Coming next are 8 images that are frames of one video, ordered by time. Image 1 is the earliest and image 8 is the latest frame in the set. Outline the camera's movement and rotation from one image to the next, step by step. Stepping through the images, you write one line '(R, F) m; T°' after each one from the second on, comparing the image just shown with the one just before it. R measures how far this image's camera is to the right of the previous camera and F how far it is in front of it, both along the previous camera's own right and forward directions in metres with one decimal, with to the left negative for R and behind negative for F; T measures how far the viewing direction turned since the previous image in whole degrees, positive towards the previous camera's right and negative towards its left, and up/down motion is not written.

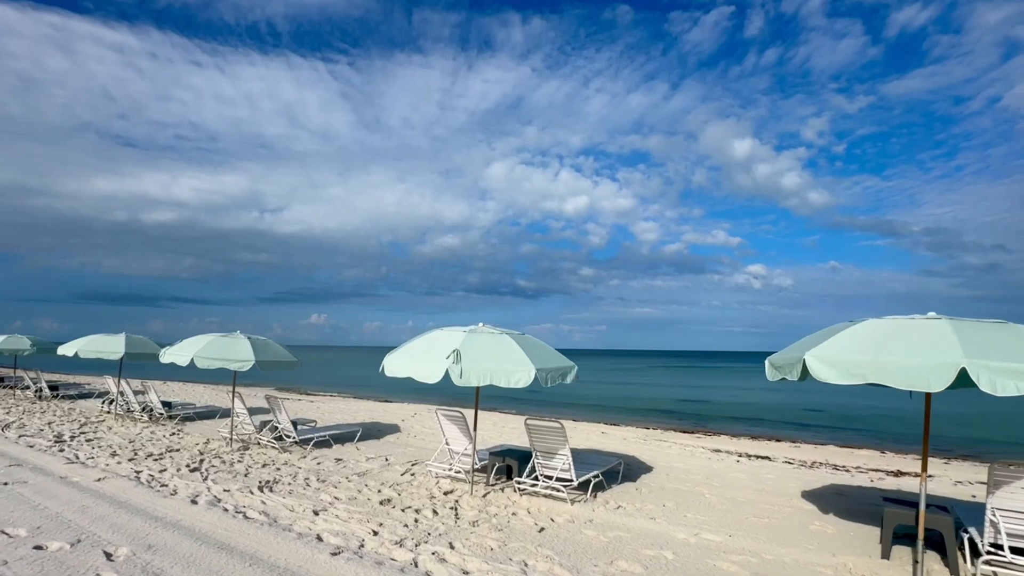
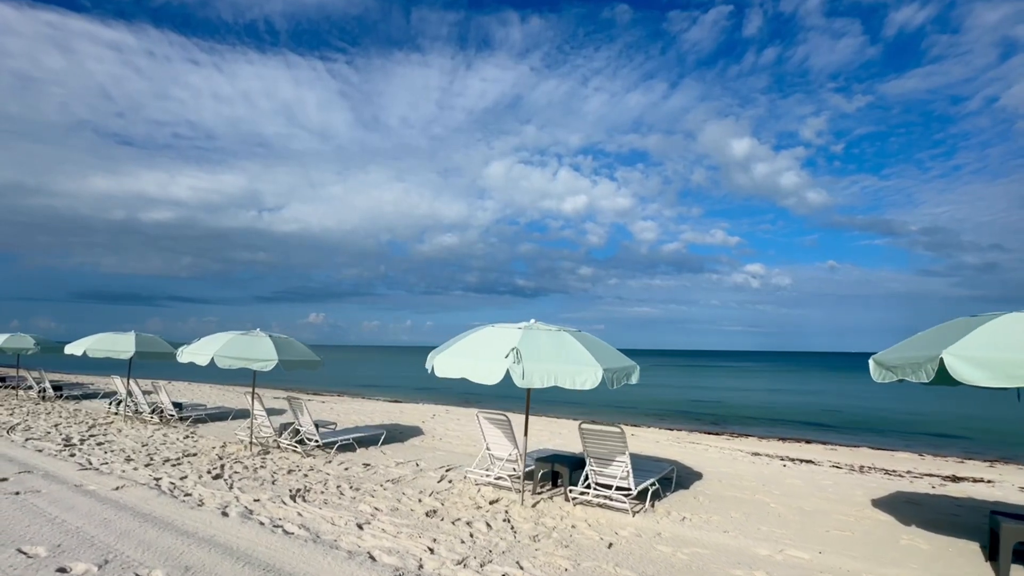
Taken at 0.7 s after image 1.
(-0.7, +0.5) m; 0°
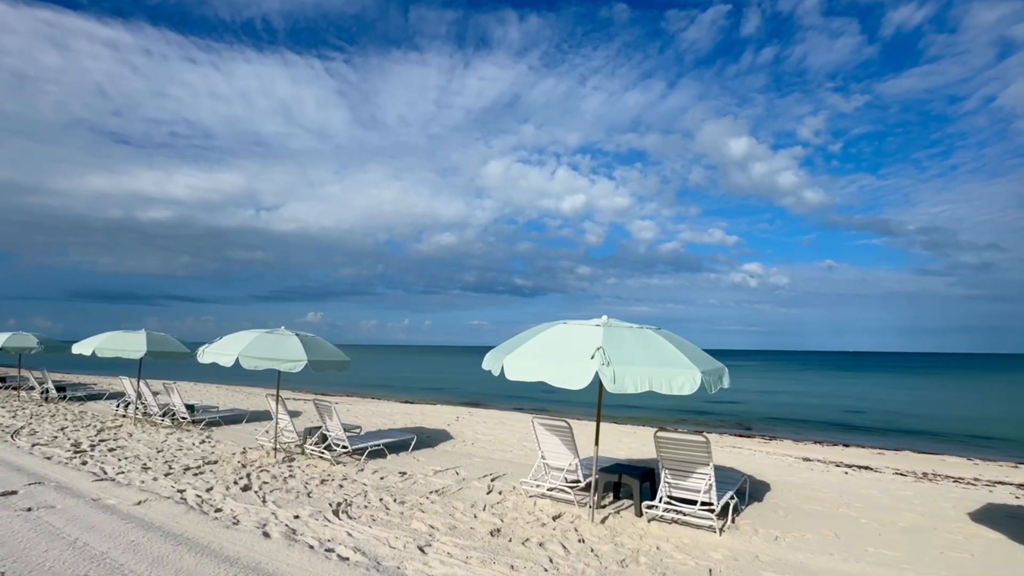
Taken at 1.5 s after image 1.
(-0.8, +0.6) m; 0°
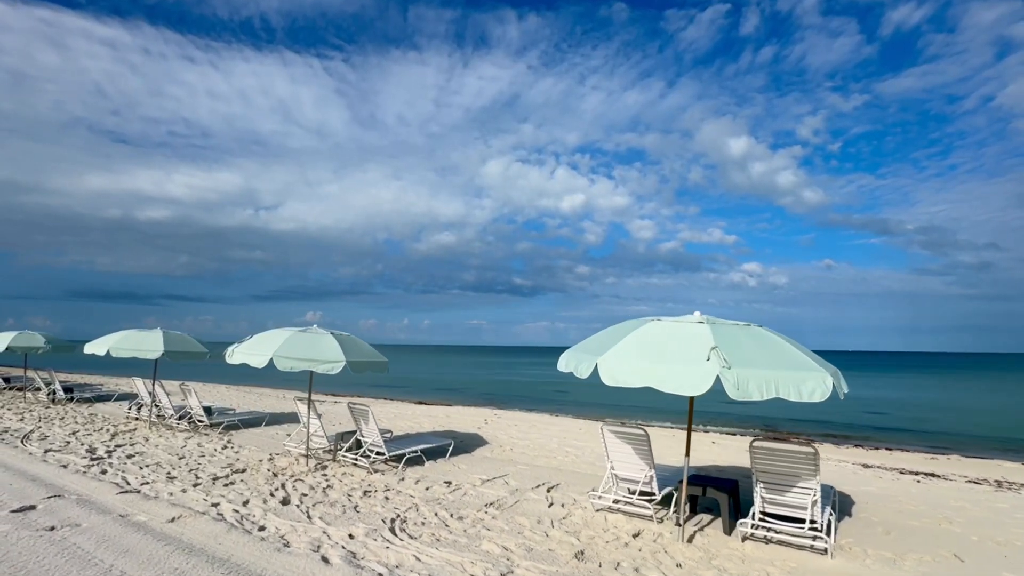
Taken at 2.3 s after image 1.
(-0.9, +0.6) m; 0°
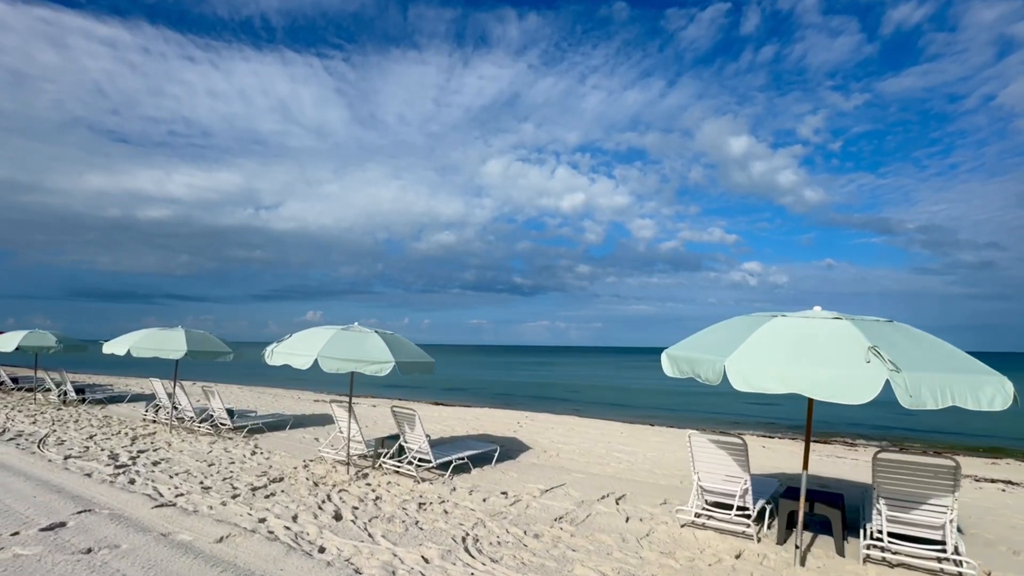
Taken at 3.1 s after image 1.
(-0.9, +0.6) m; 0°
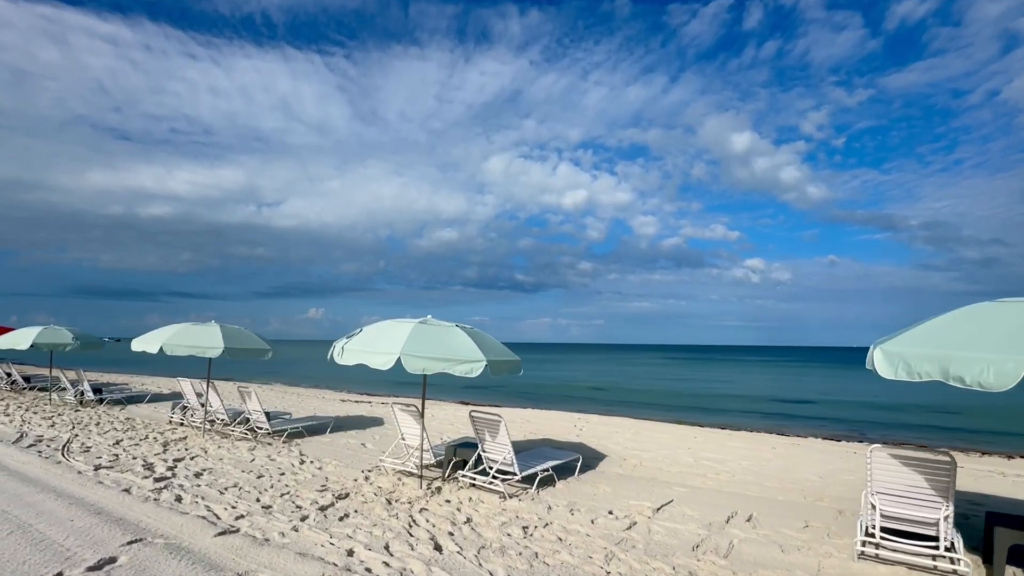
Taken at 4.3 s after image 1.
(-1.3, +1.0) m; 0°
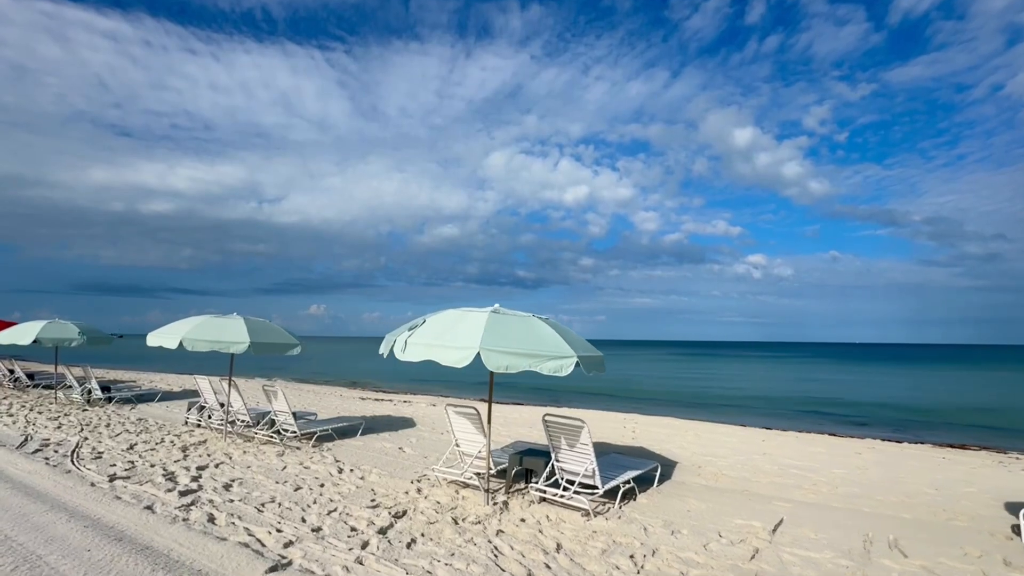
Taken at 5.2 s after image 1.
(-1.0, +0.9) m; 0°
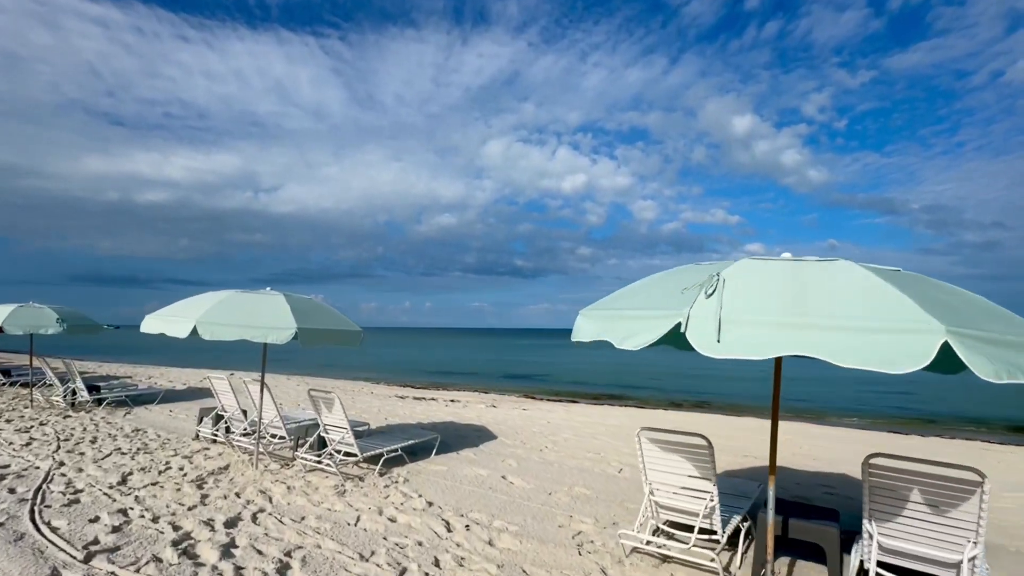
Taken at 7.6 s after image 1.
(-2.0, +2.7) m; 0°
